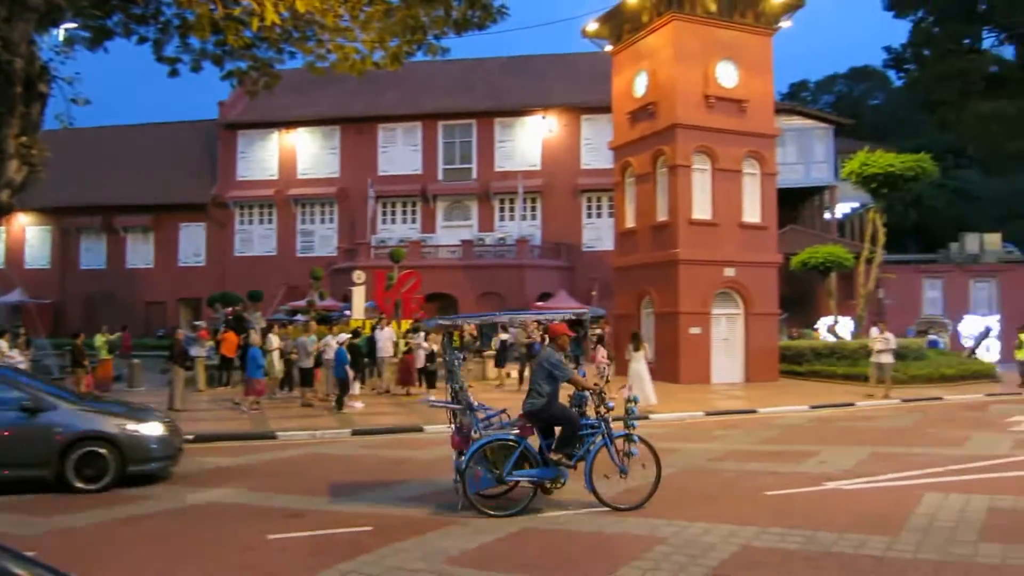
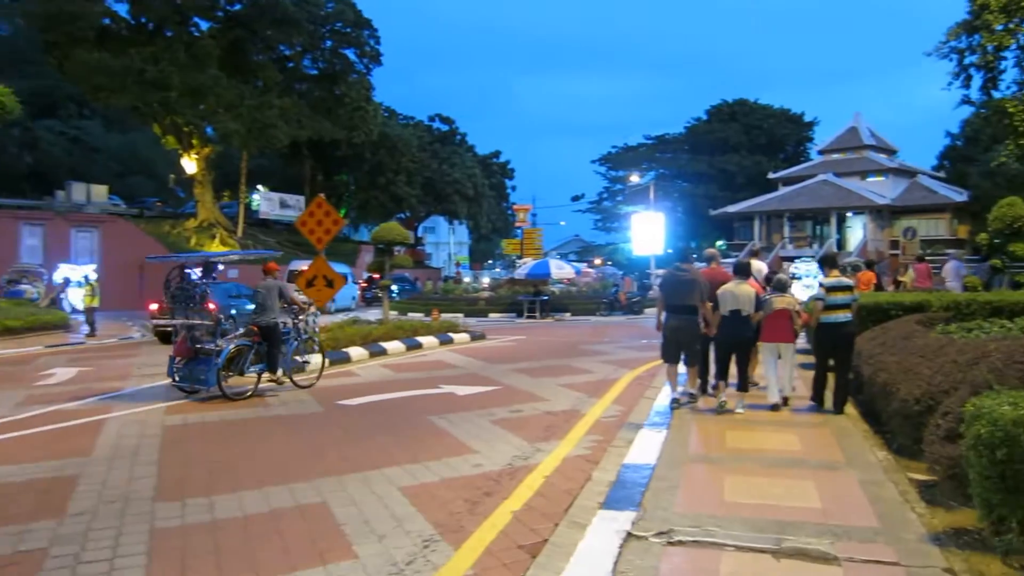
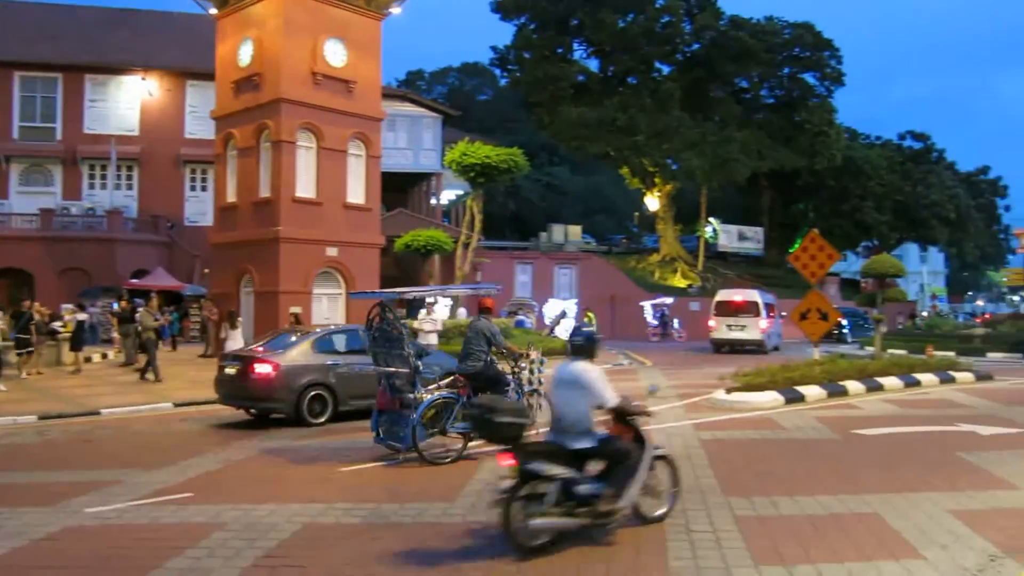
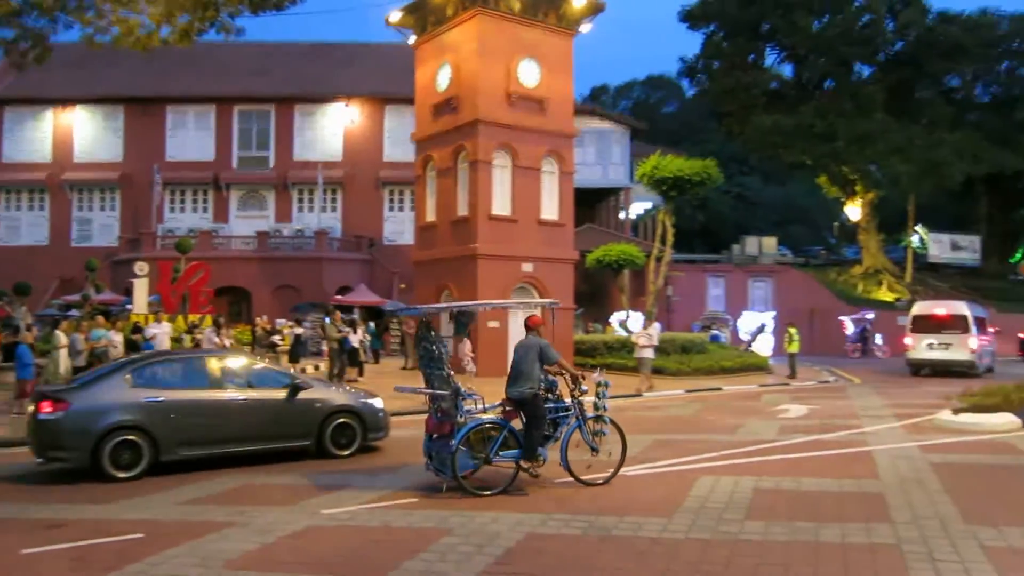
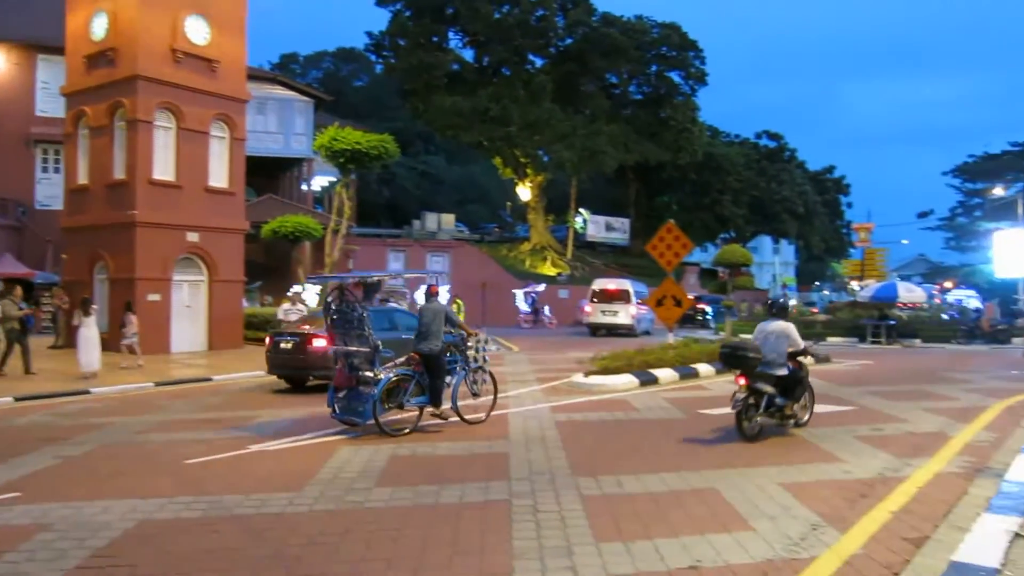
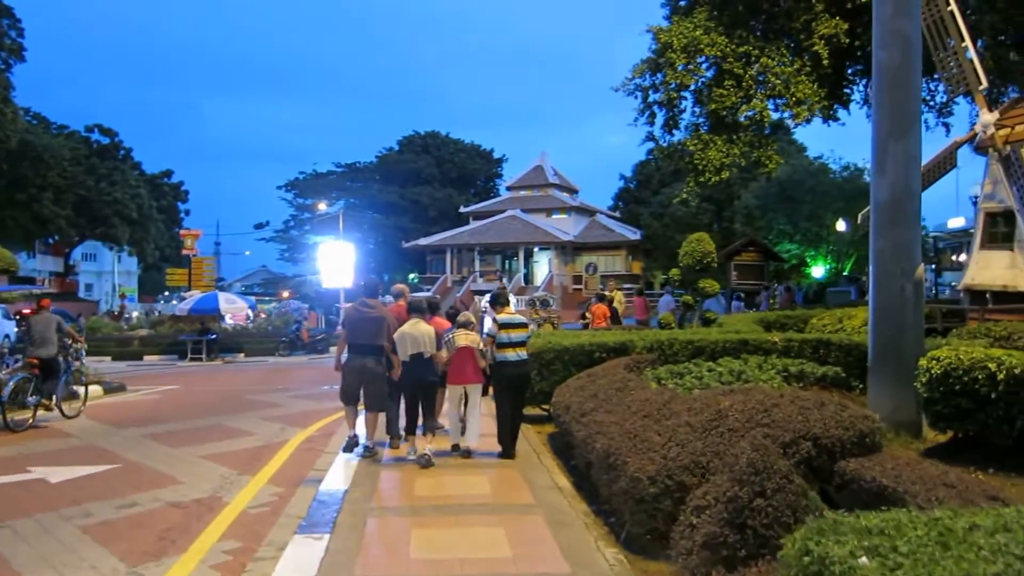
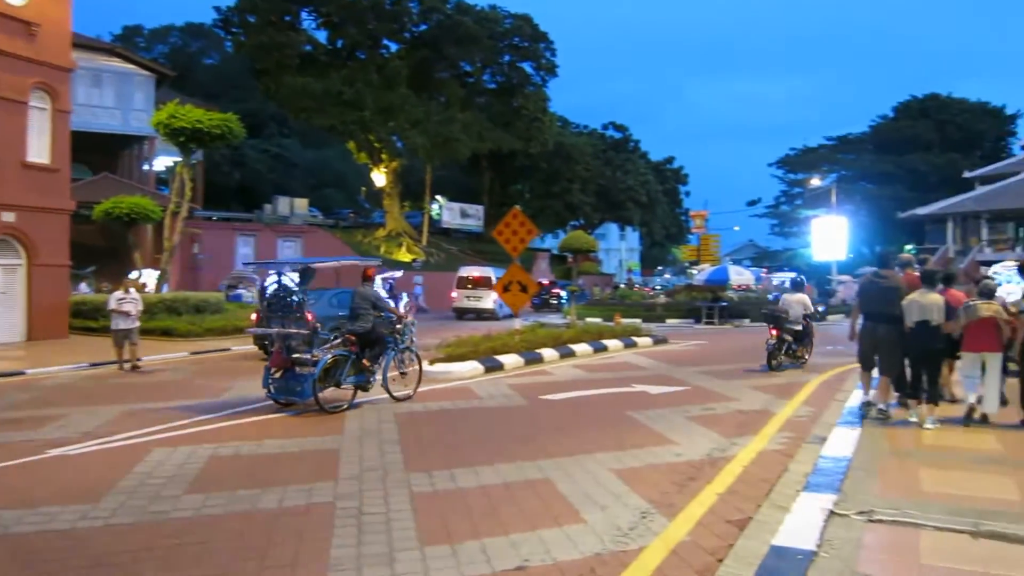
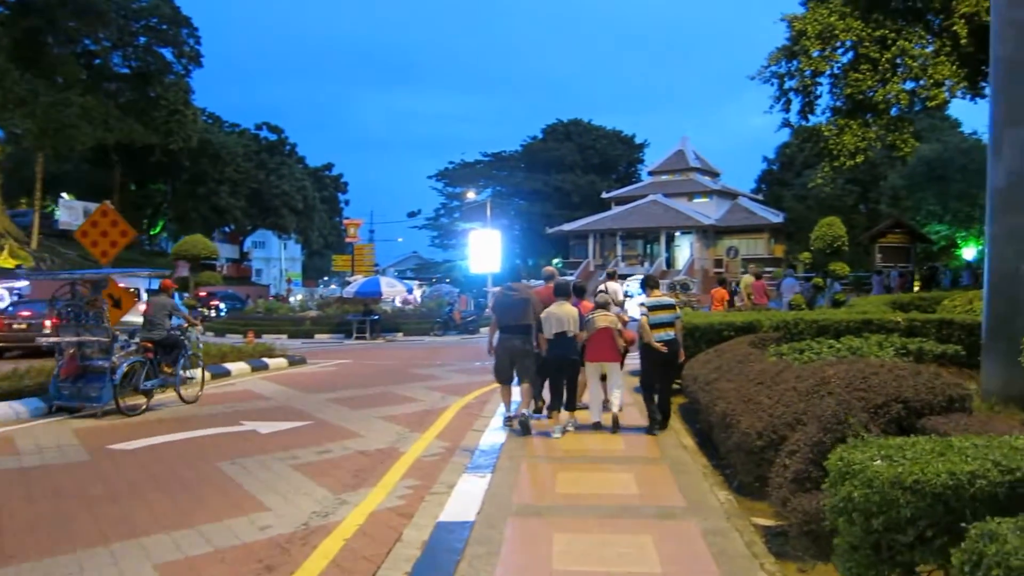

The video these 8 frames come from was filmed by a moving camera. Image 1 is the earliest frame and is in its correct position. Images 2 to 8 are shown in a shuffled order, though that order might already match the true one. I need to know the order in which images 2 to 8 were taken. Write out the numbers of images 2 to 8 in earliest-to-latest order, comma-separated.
4, 3, 5, 7, 2, 8, 6
